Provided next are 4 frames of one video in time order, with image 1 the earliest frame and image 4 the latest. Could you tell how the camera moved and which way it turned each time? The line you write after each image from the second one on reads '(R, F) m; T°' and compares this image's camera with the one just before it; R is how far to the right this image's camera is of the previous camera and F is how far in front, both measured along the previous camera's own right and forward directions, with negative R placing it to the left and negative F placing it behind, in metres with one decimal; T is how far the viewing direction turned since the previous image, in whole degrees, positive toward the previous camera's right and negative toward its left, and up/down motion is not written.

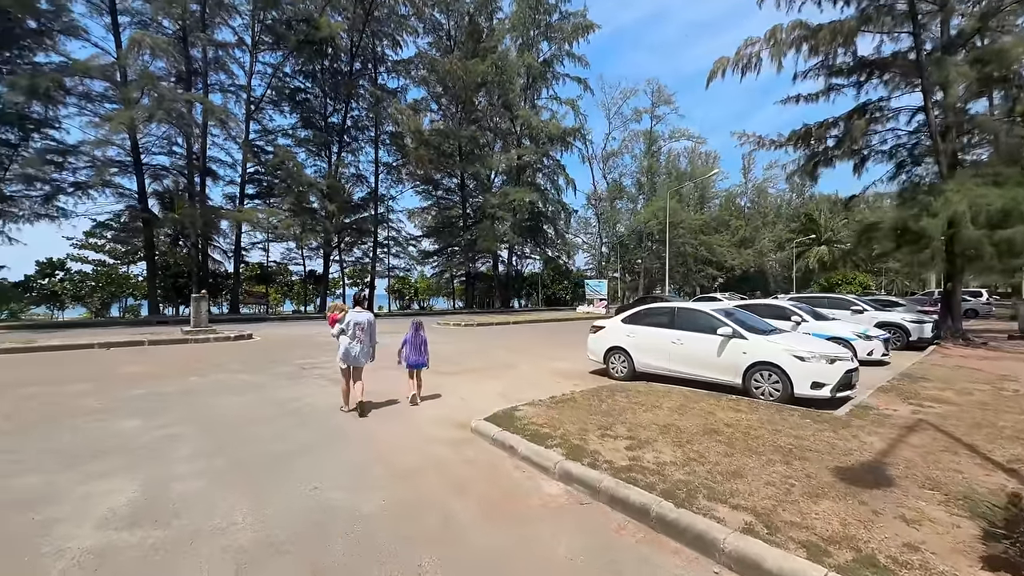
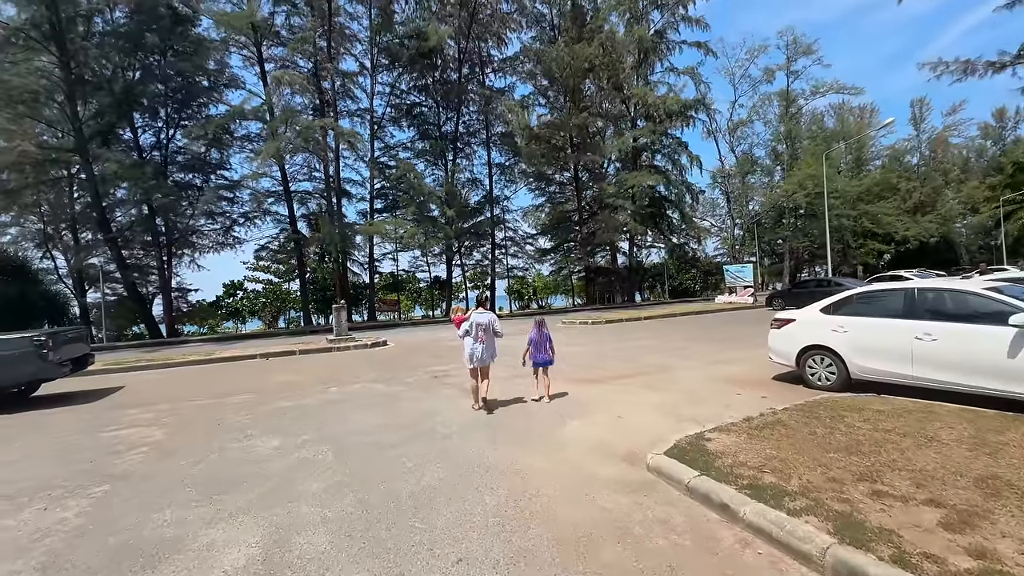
(-0.5, +1.2) m; -15°
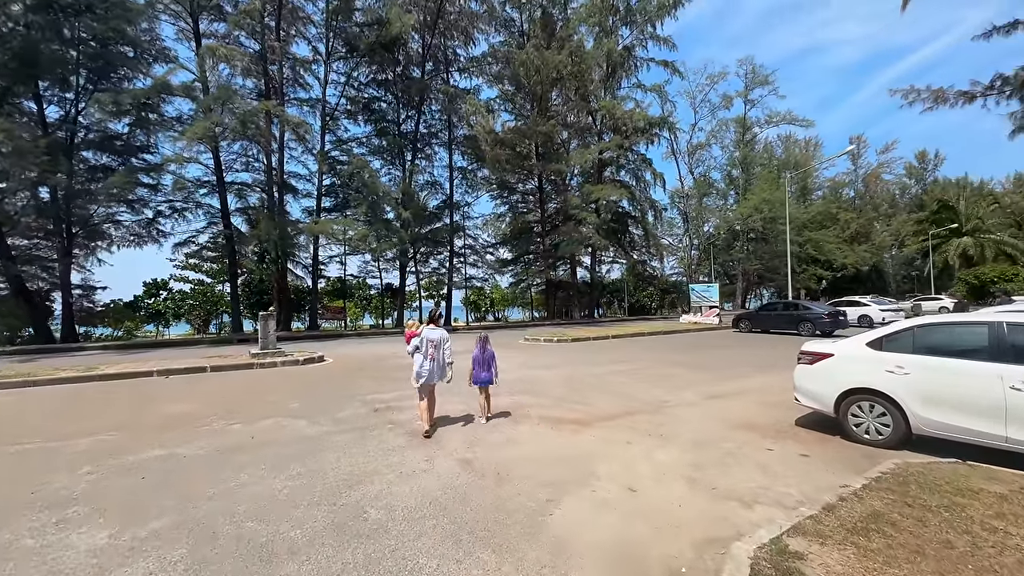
(-0.2, +1.7) m; +6°
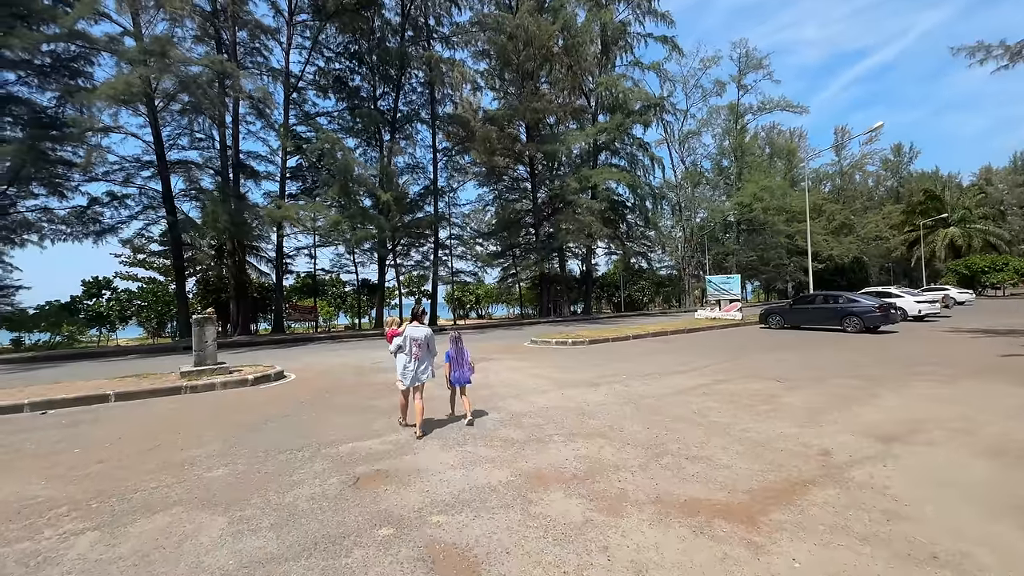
(-0.9, +2.9) m; +3°
